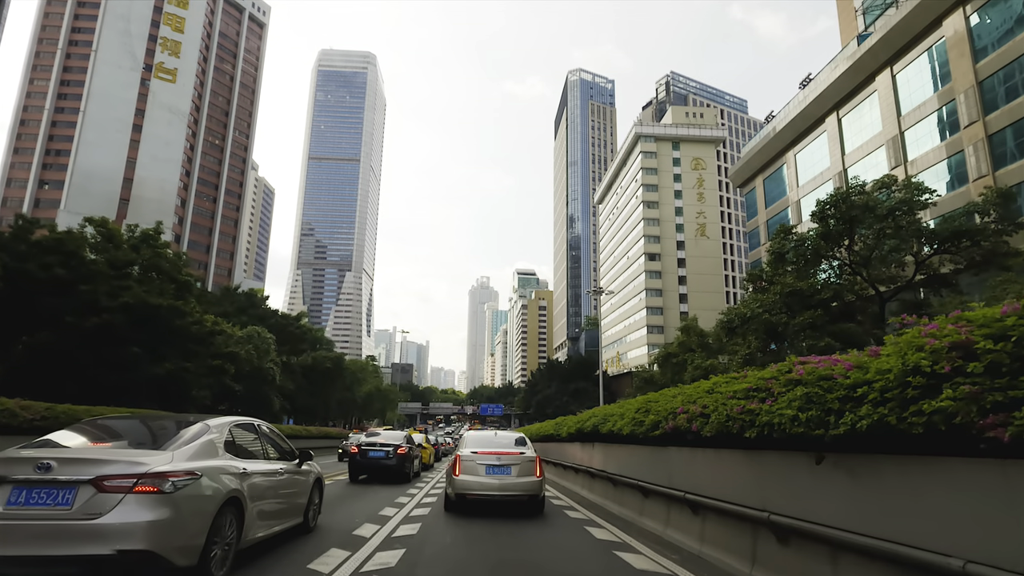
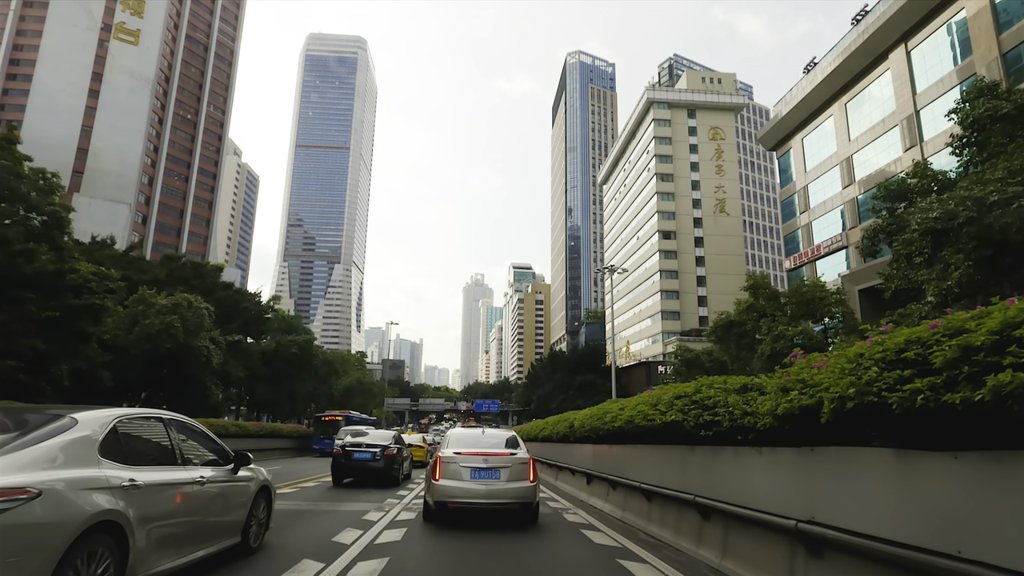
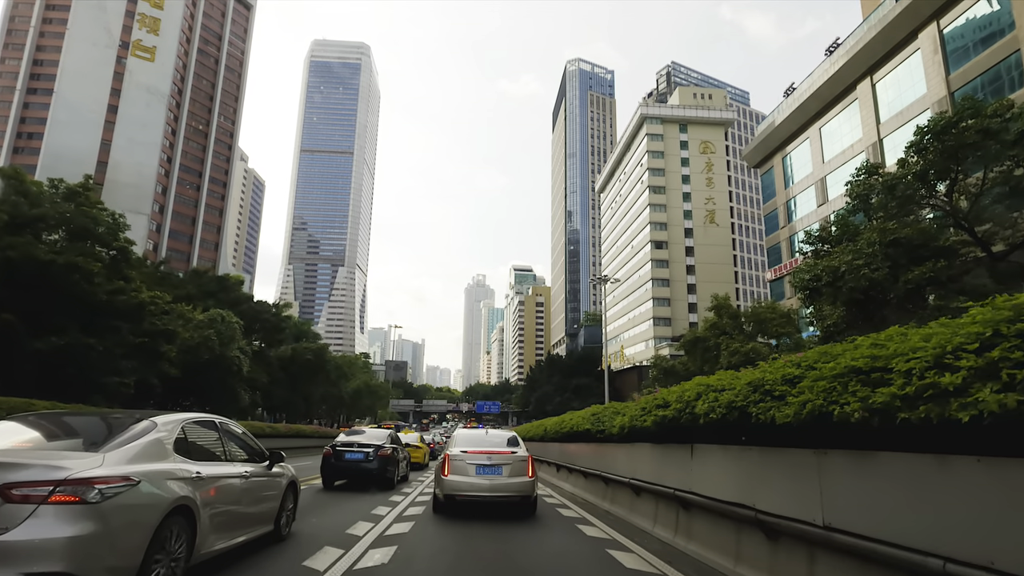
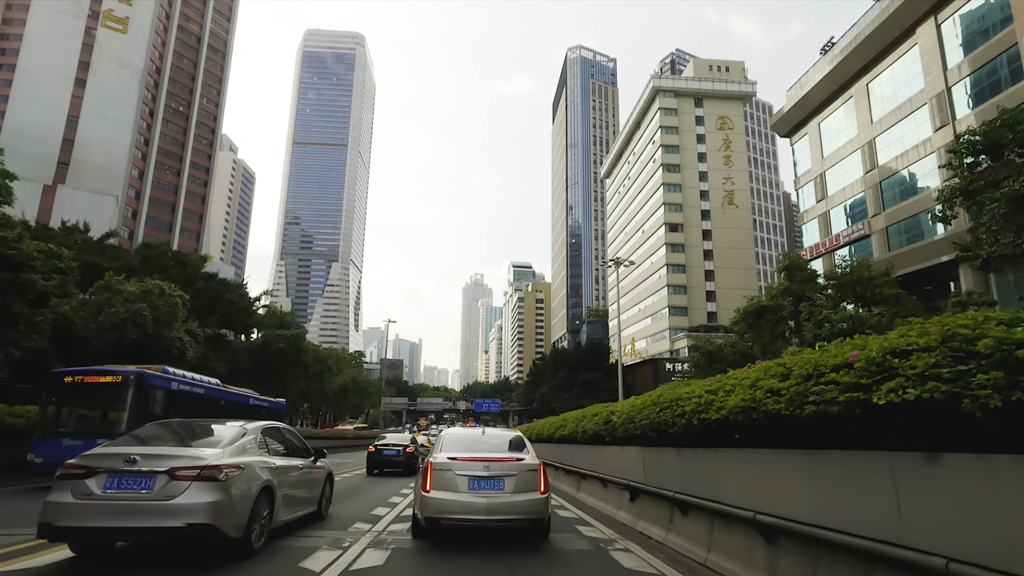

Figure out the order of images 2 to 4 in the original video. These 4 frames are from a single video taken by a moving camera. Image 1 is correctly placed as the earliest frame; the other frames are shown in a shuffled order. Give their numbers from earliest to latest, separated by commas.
3, 2, 4
